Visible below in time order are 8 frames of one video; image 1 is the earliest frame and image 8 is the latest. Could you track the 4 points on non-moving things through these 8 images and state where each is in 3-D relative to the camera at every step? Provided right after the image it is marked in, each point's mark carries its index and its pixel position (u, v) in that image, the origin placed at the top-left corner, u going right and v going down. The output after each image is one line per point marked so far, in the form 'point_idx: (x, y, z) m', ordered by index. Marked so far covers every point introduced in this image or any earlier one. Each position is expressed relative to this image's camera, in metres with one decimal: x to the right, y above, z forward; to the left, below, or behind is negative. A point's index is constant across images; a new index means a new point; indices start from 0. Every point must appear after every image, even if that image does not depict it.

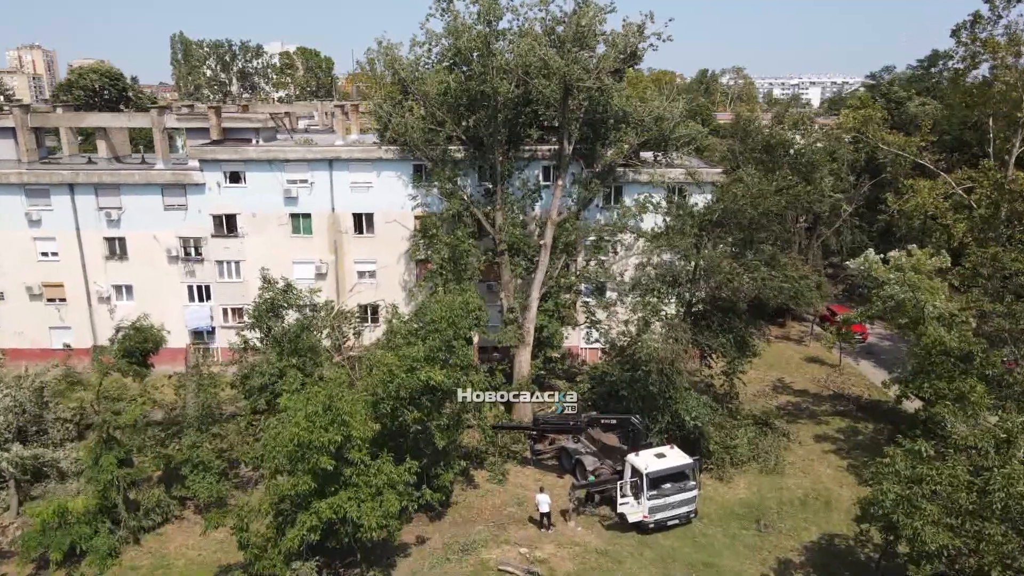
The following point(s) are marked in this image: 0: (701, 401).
0: (+4.6, -2.8, +19.5) m
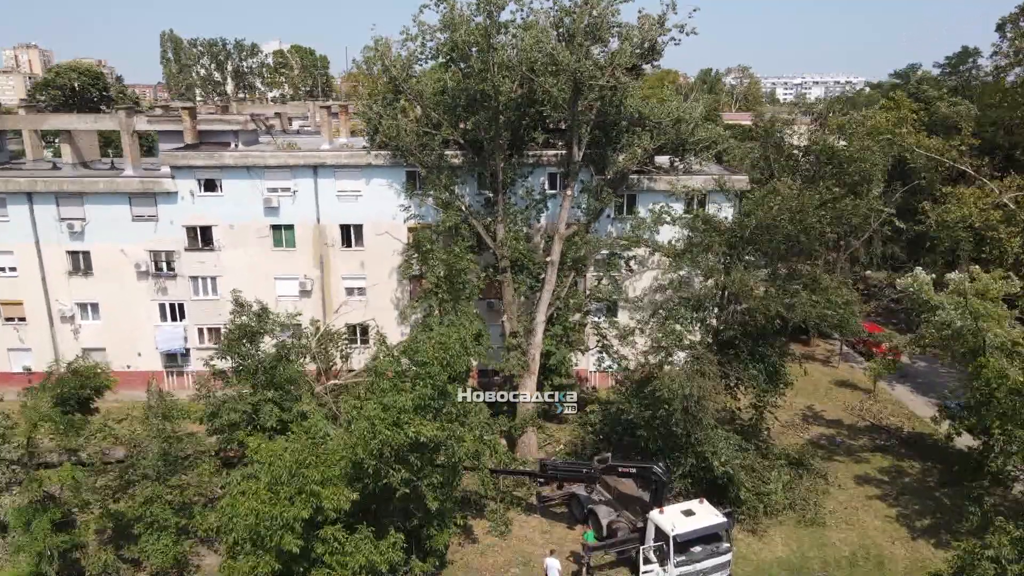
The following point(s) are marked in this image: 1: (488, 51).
0: (+4.7, -3.3, +17.2) m
1: (-0.6, +5.7, +19.3) m
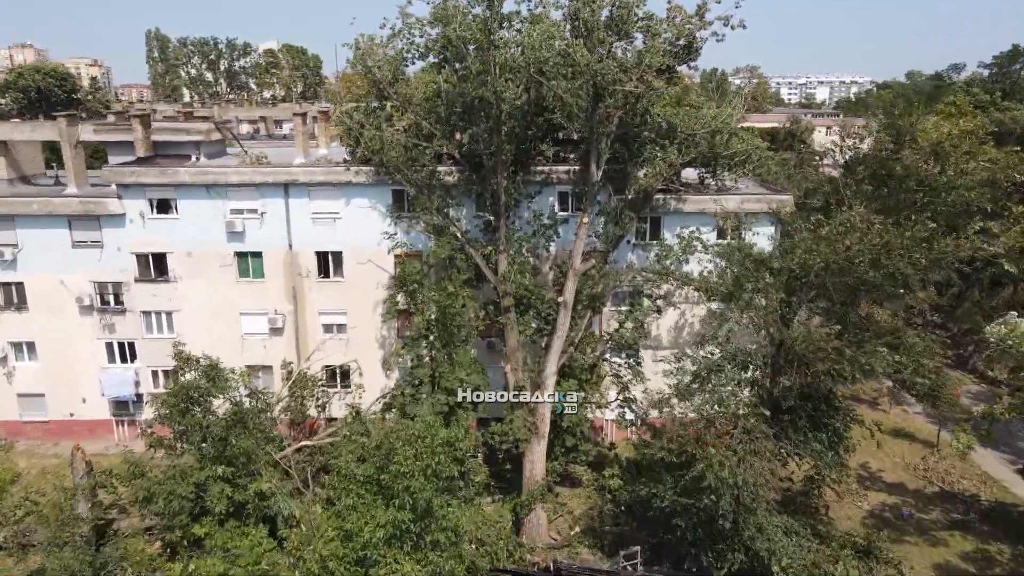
0: (+4.8, -4.3, +13.8) m
1: (-0.5, +4.8, +15.9) m
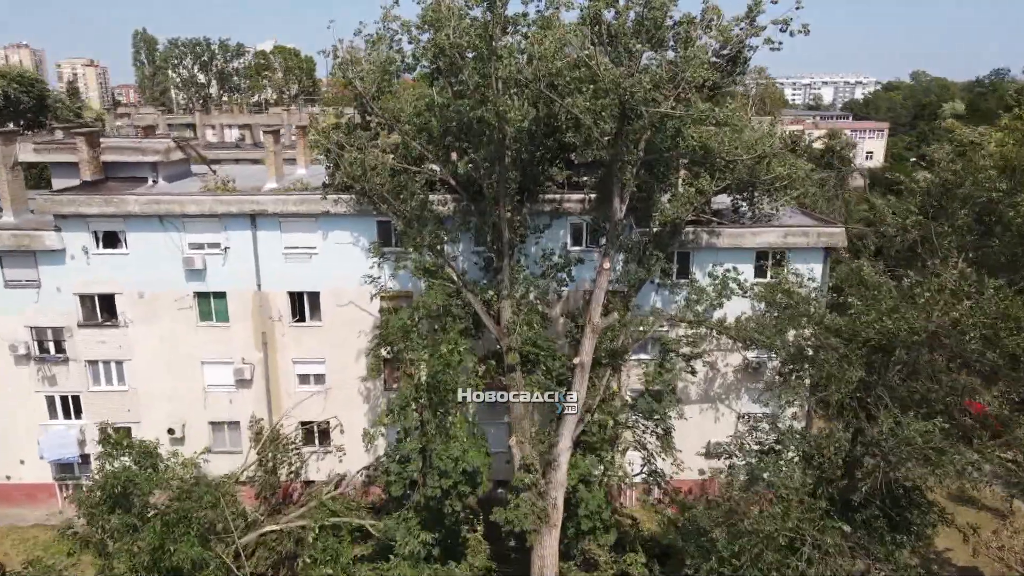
0: (+4.9, -5.3, +10.9) m
1: (-0.4, +3.8, +13.0) m
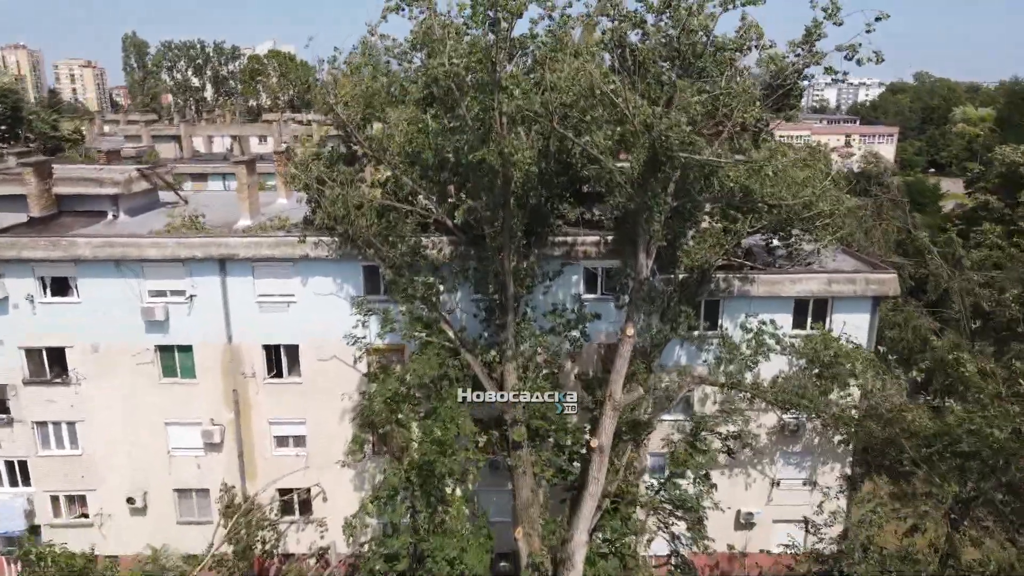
0: (+5.0, -6.3, +8.8) m
1: (-0.3, +2.7, +10.9) m
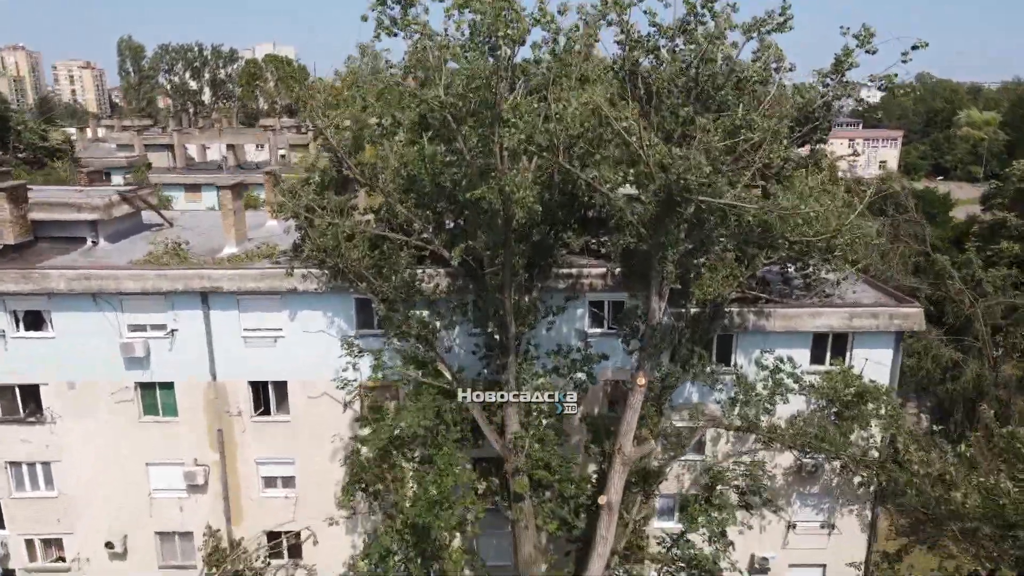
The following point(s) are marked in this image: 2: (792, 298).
0: (+5.0, -7.0, +7.9) m
1: (-0.3, +2.1, +10.0) m
2: (+5.1, -0.2, +14.7) m
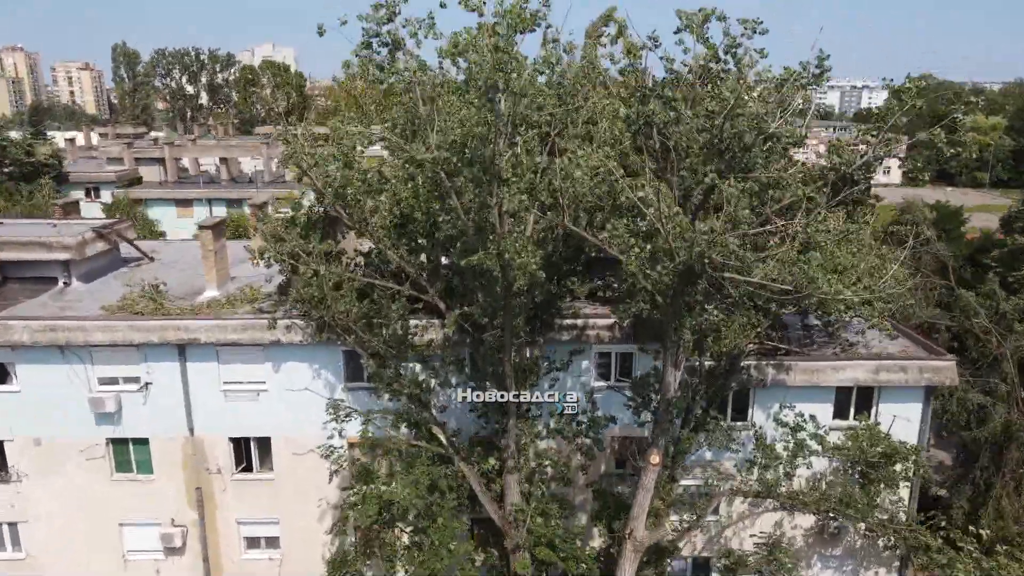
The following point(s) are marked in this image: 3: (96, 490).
0: (+5.0, -7.8, +6.9) m
1: (-0.3, +1.3, +9.0) m
2: (+5.1, -1.0, +13.6) m
3: (-7.2, -3.5, +13.9) m
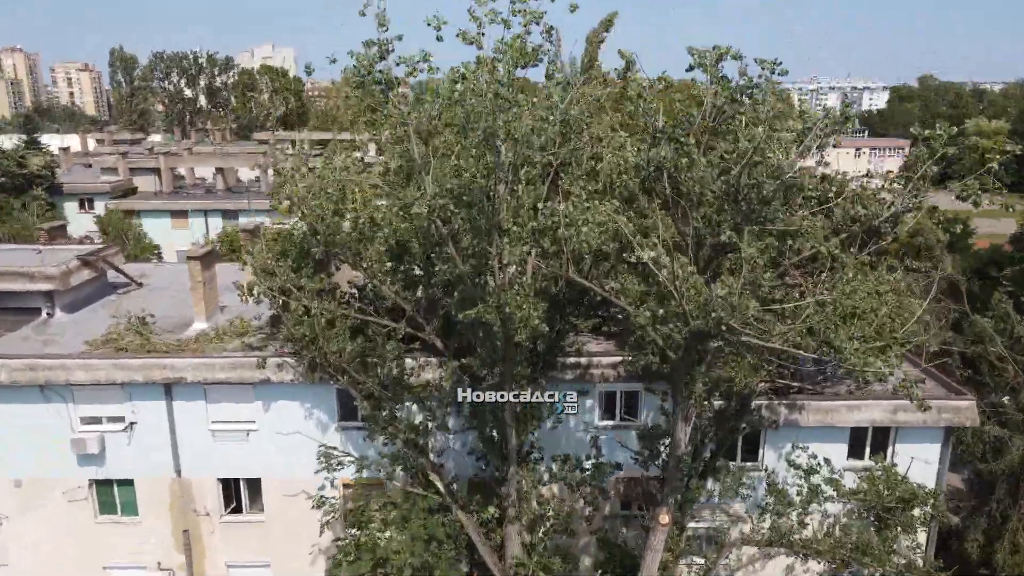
0: (+5.0, -8.4, +6.3) m
1: (-0.3, +0.7, +8.4) m
2: (+5.2, -1.6, +13.1) m
3: (-7.2, -4.1, +13.3) m
